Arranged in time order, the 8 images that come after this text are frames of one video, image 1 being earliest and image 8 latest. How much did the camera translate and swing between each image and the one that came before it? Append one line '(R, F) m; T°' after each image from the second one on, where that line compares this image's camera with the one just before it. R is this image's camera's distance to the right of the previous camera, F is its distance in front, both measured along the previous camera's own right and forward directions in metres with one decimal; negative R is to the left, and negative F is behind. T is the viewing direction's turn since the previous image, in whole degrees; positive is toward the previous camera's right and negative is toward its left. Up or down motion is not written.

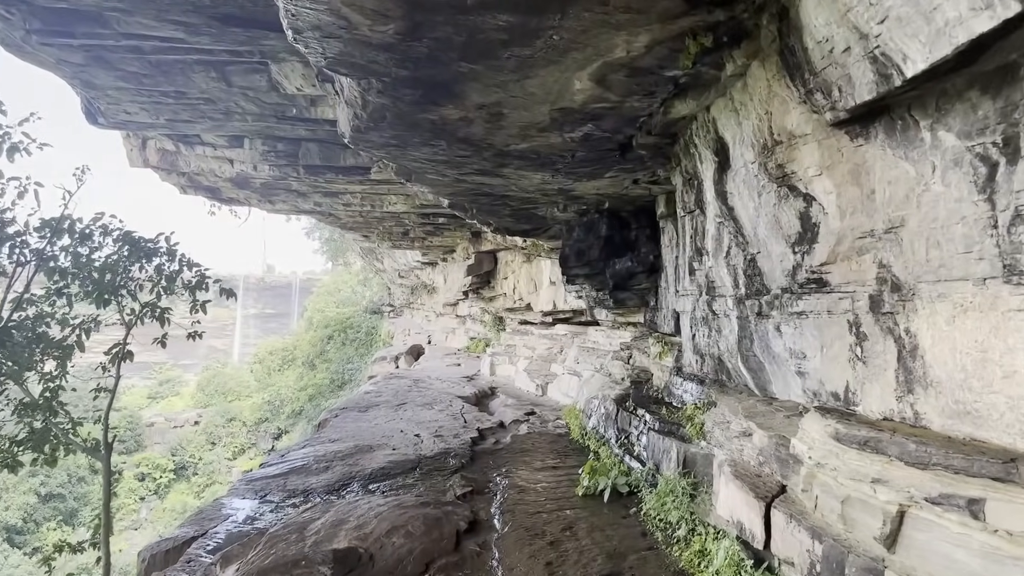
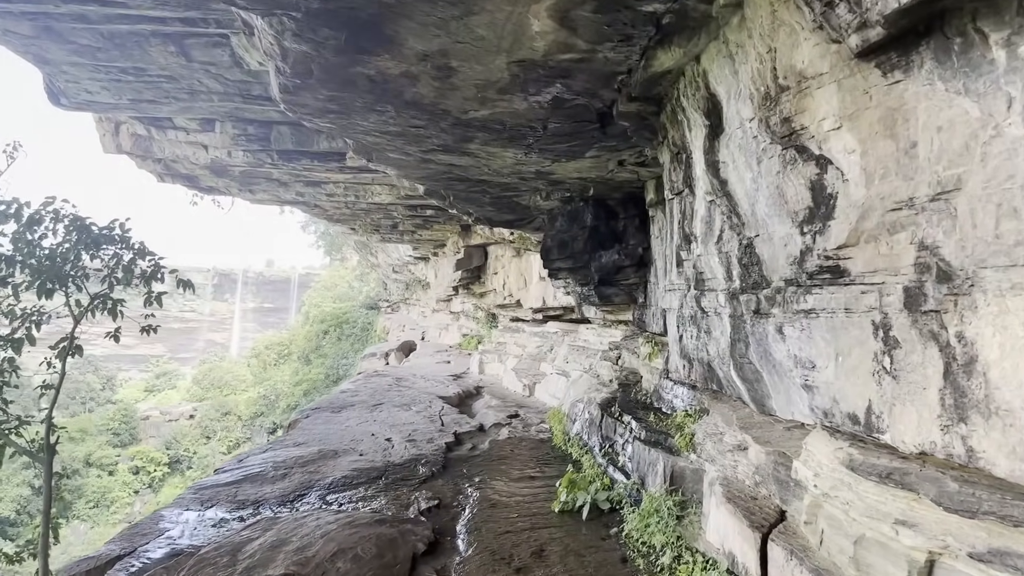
(+0.2, +0.6) m; 0°
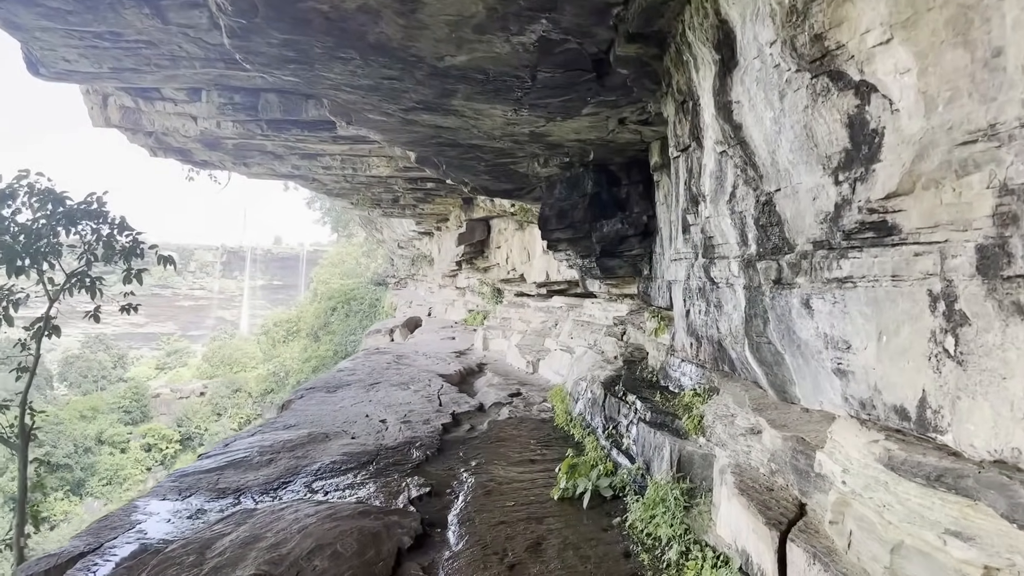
(+0.1, +0.4) m; -1°
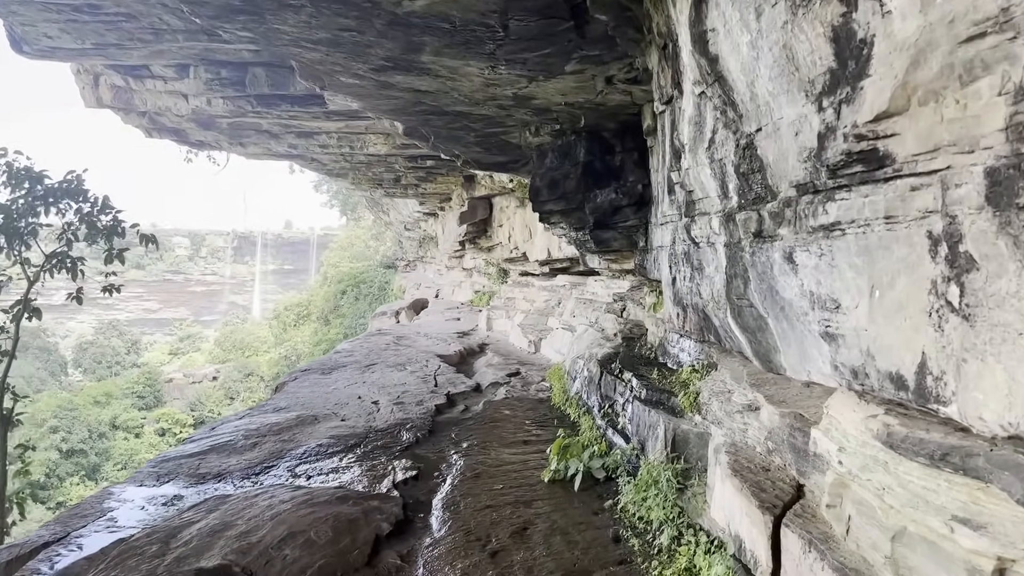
(+0.1, +0.3) m; -1°
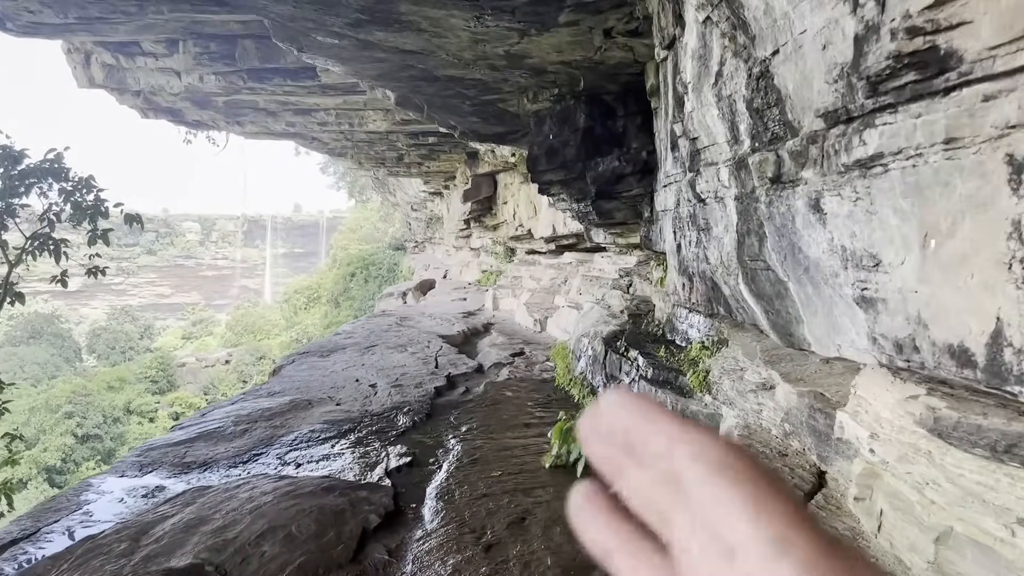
(+0.1, +0.3) m; -1°
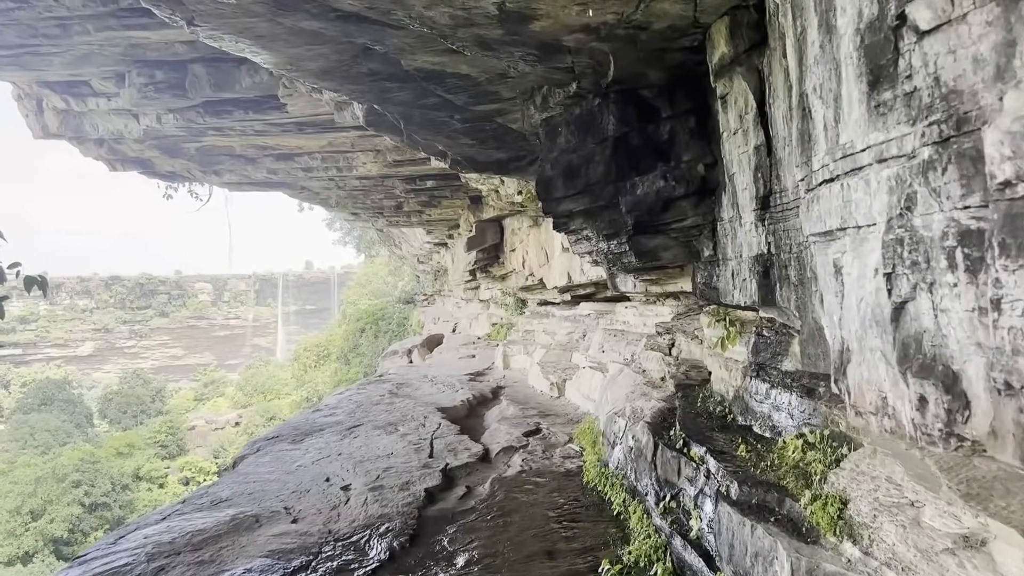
(0.0, +1.6) m; -1°
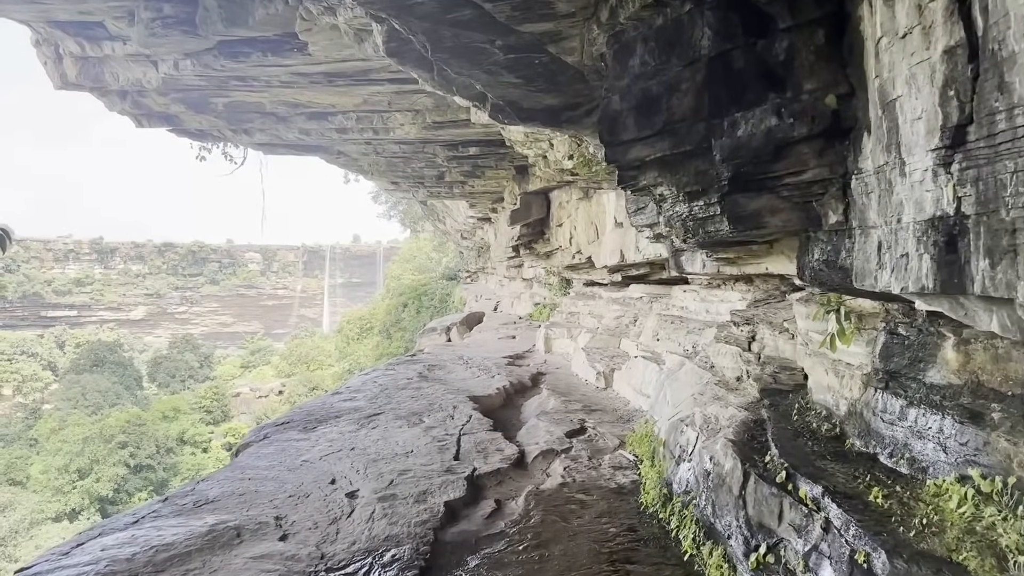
(0.0, +1.0) m; -3°
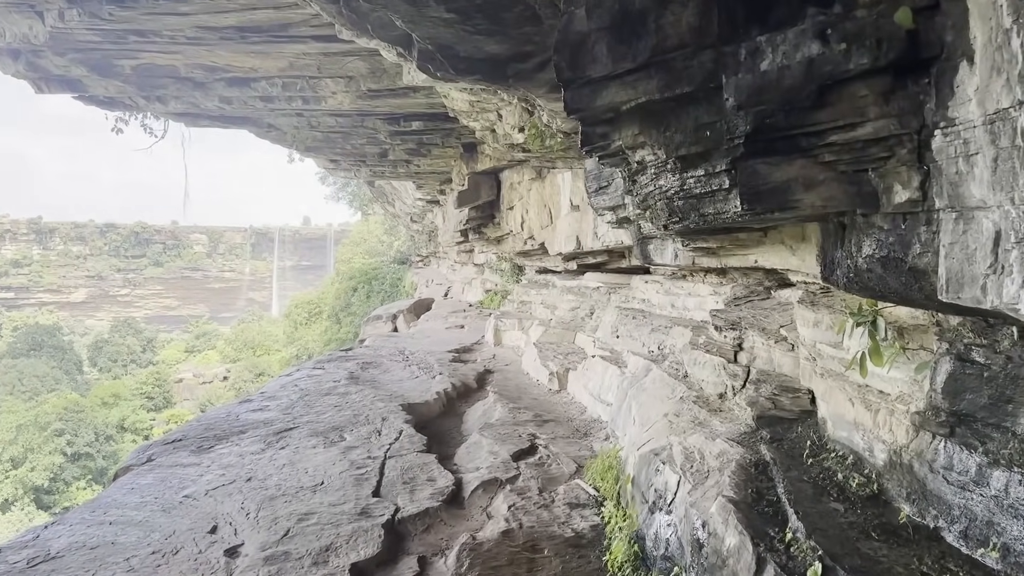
(+0.1, +1.0) m; +3°
